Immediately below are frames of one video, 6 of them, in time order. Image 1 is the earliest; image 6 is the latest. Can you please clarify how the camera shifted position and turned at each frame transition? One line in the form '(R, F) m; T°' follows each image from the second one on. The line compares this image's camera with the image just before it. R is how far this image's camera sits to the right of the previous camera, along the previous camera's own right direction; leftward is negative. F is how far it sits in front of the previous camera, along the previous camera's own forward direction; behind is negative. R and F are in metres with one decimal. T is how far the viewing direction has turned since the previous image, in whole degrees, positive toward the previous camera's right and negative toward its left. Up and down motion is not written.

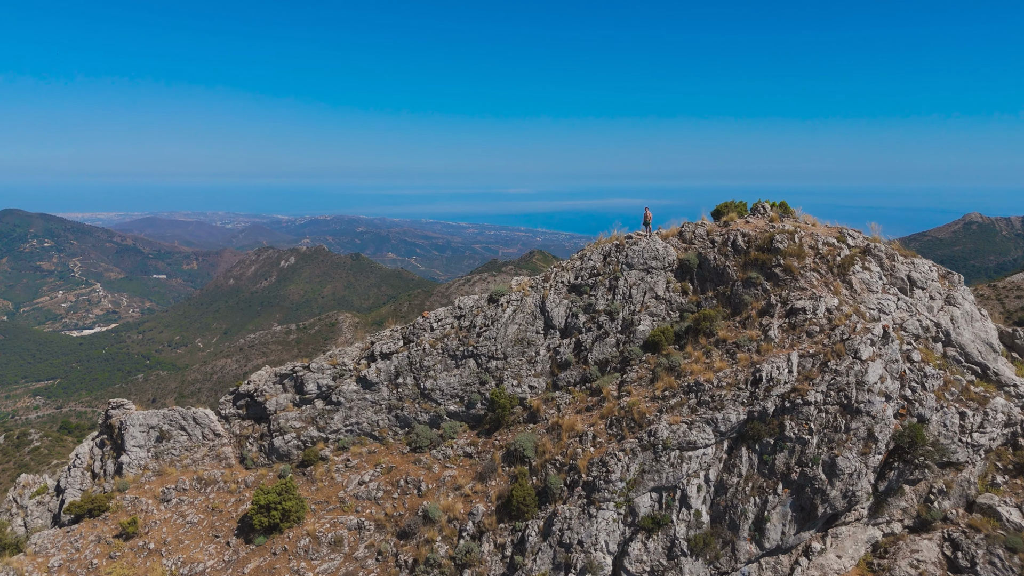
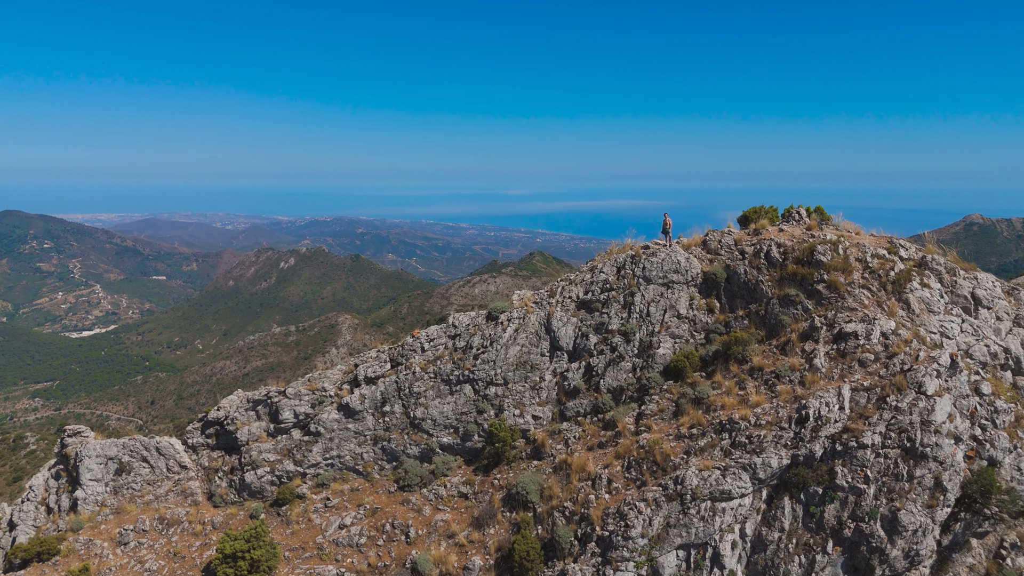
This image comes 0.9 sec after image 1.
(0.0, +2.1) m; 0°
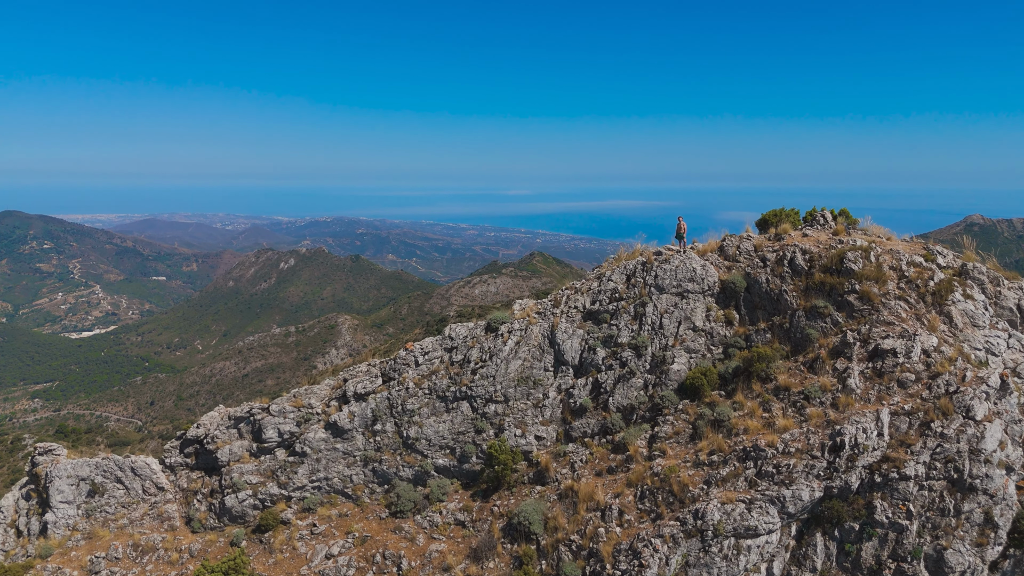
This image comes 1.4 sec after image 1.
(0.0, +1.2) m; 0°
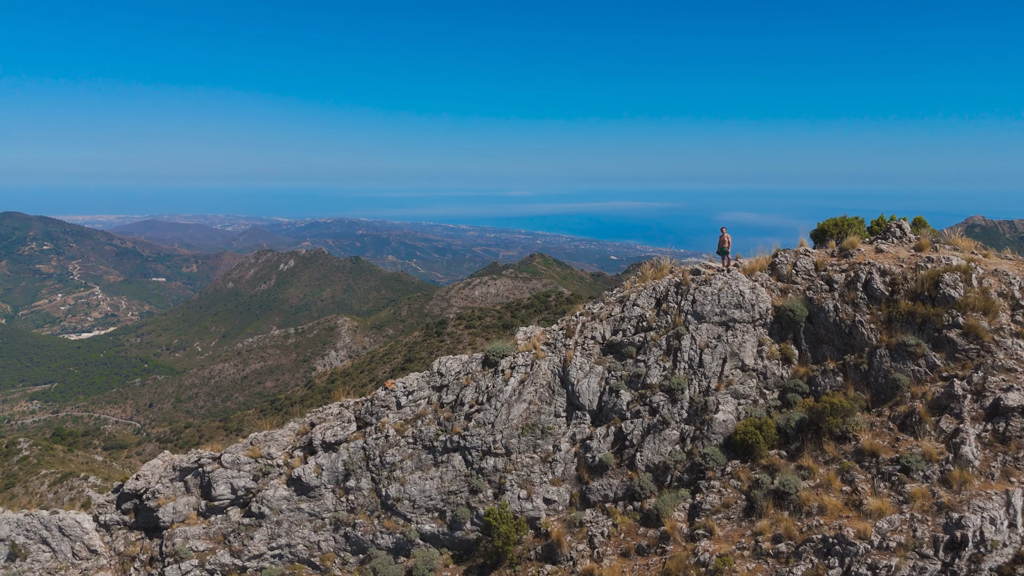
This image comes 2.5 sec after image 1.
(-0.1, +2.7) m; 0°
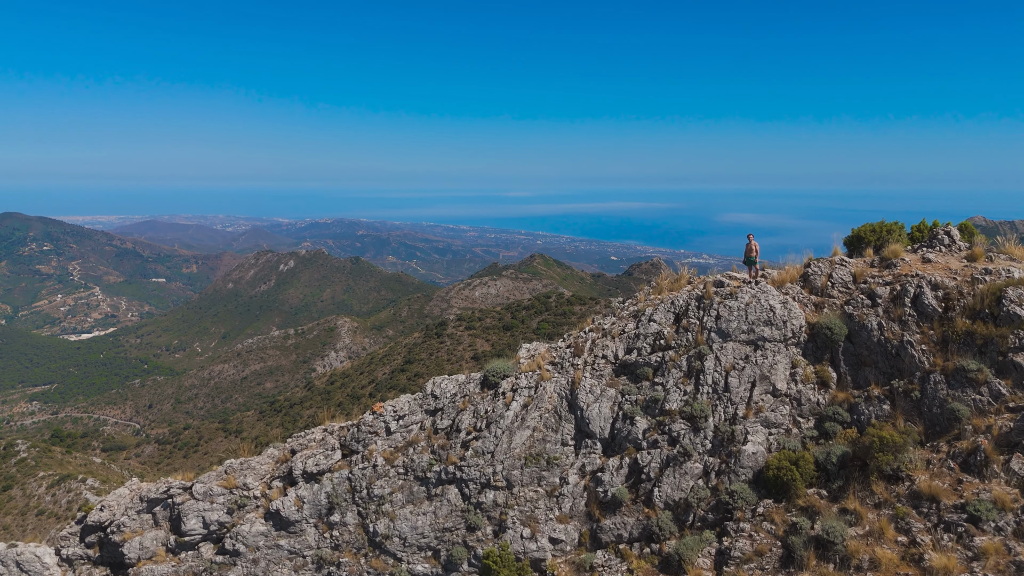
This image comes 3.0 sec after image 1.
(0.0, +1.2) m; 0°
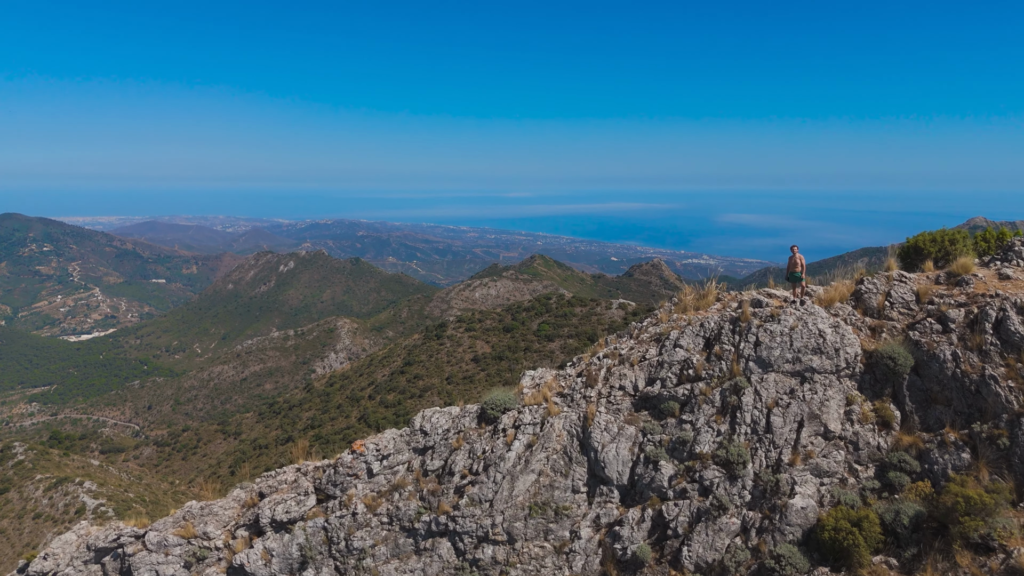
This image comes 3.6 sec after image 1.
(0.0, +1.5) m; 0°
